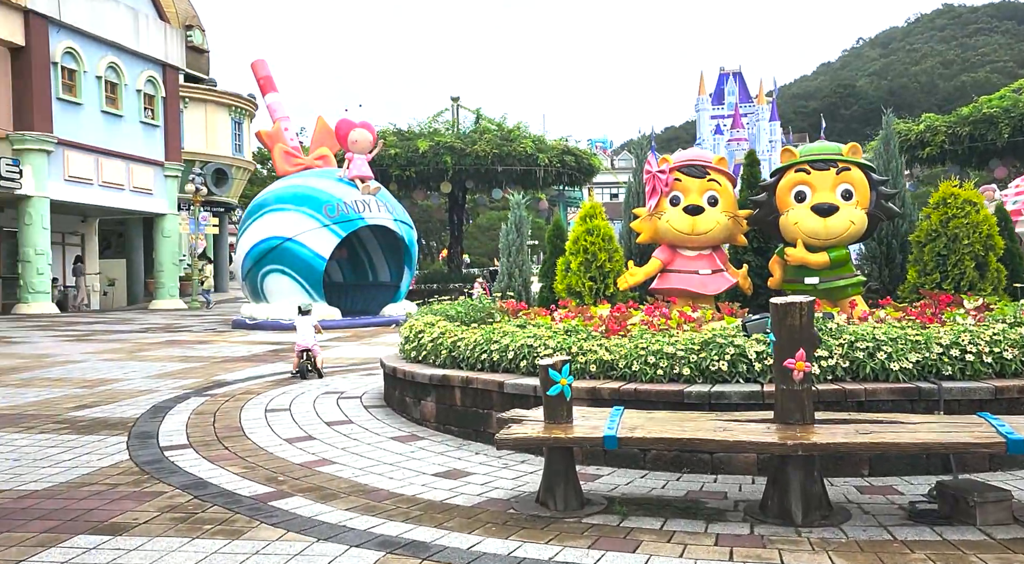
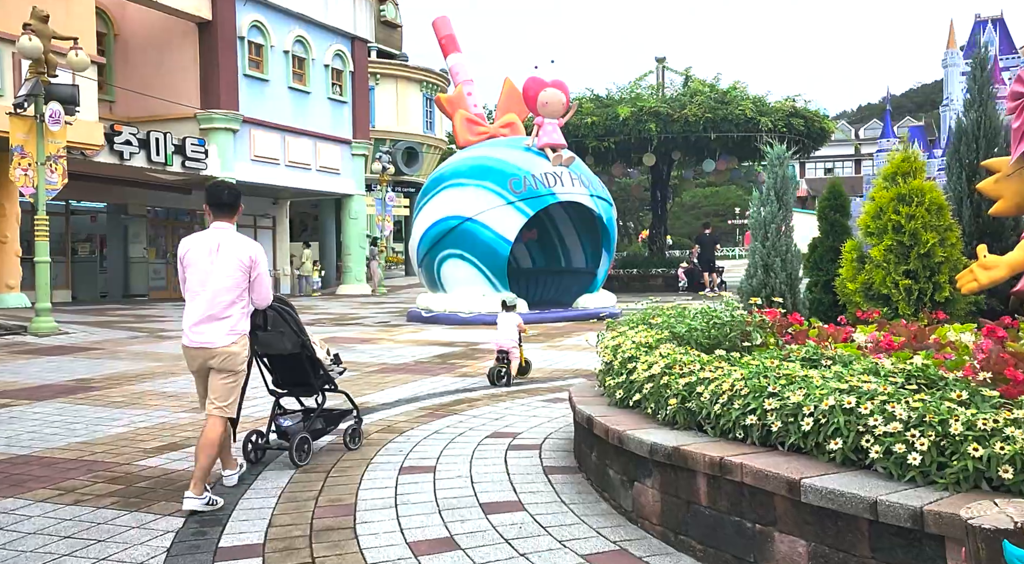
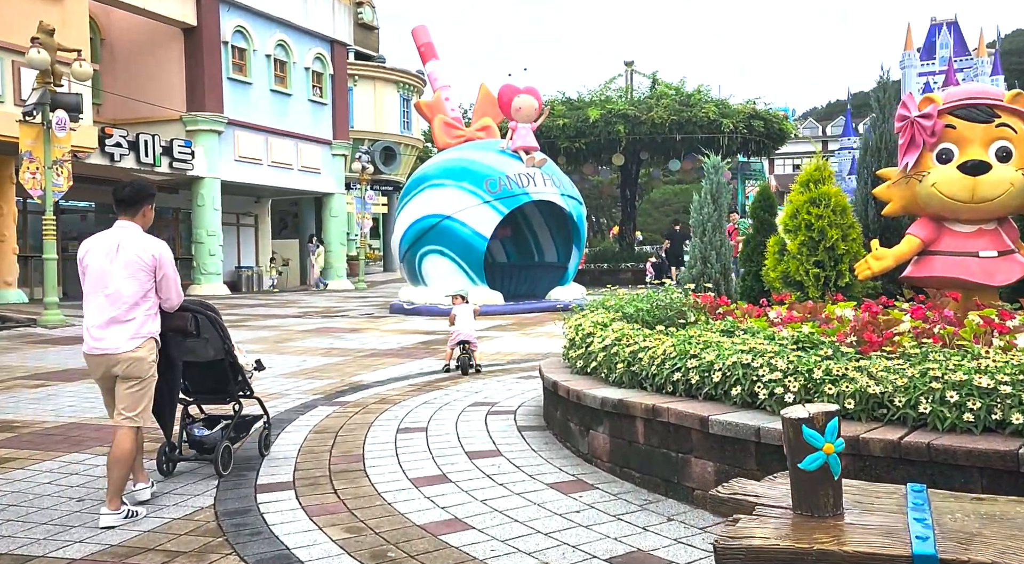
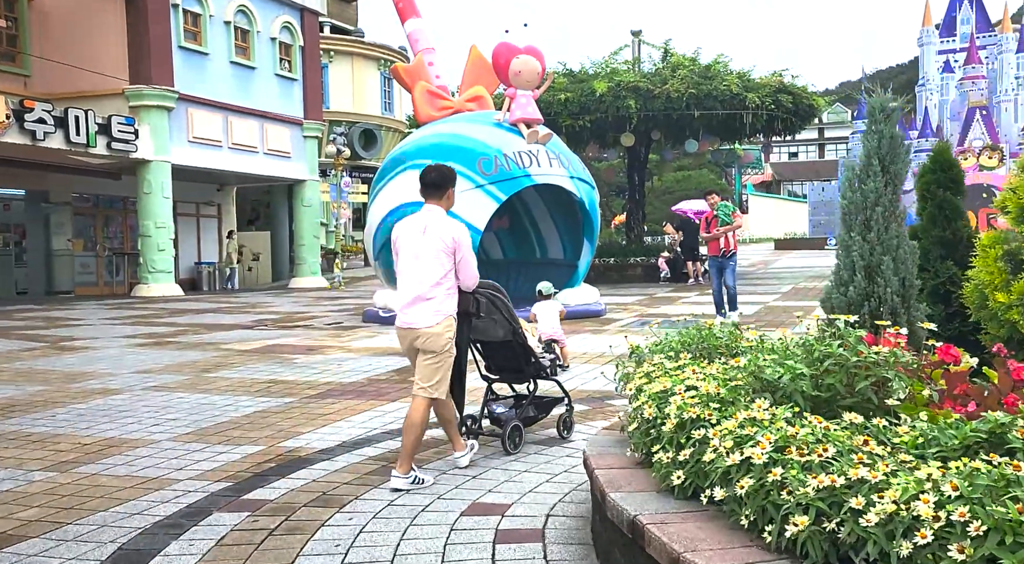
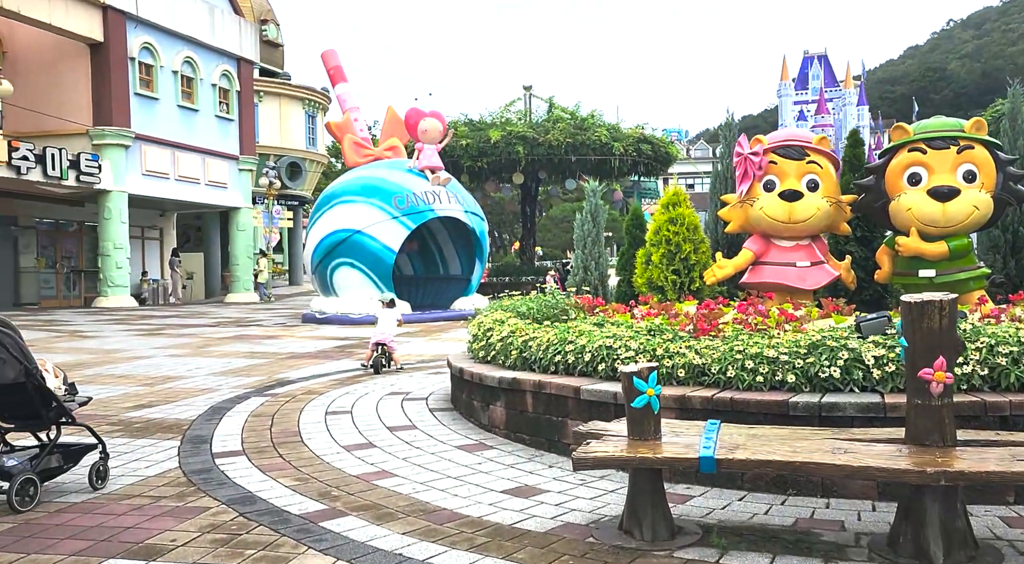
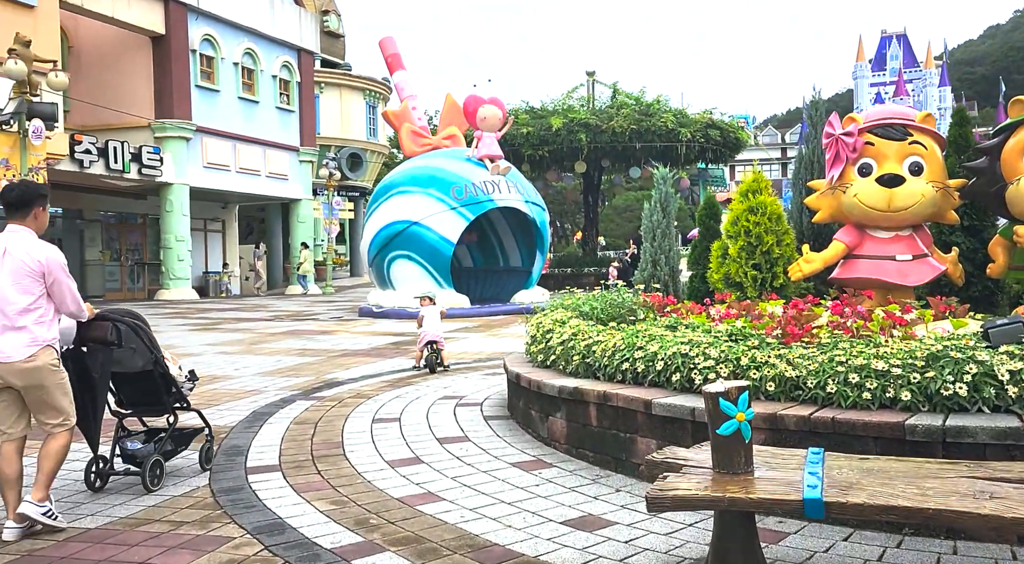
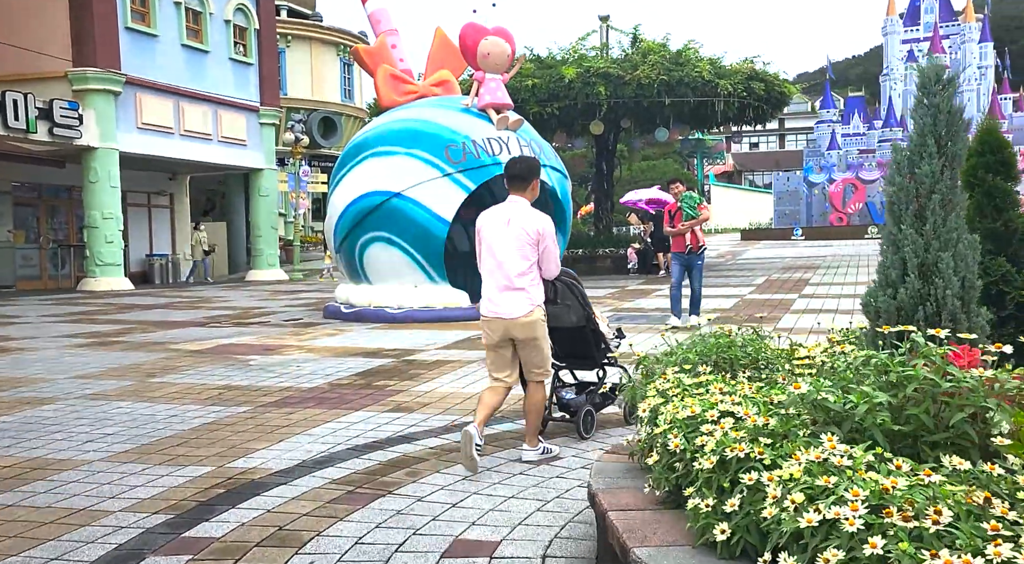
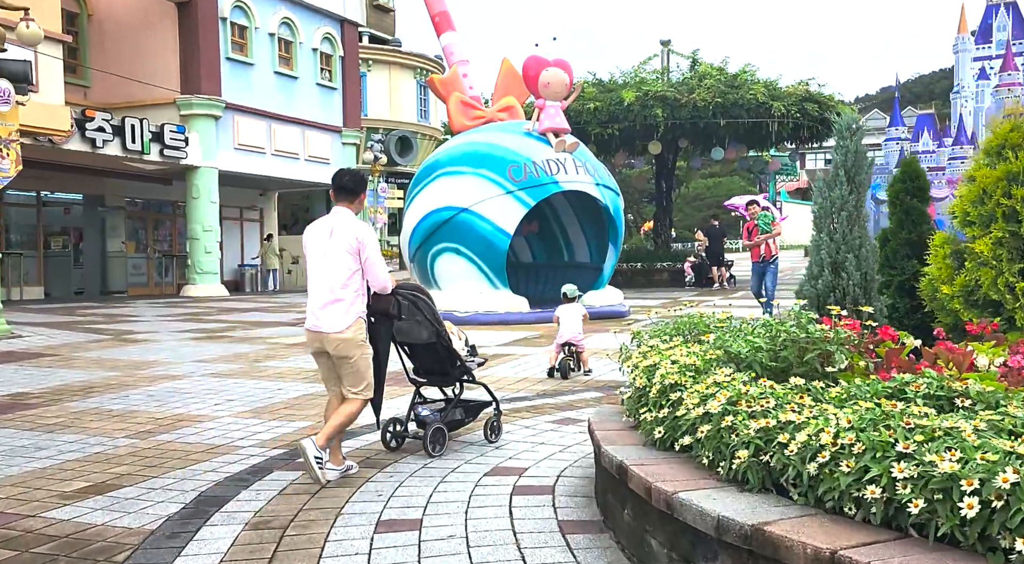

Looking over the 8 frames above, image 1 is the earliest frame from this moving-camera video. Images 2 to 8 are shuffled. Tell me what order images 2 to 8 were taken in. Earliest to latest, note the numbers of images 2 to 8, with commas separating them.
5, 6, 3, 2, 8, 4, 7
